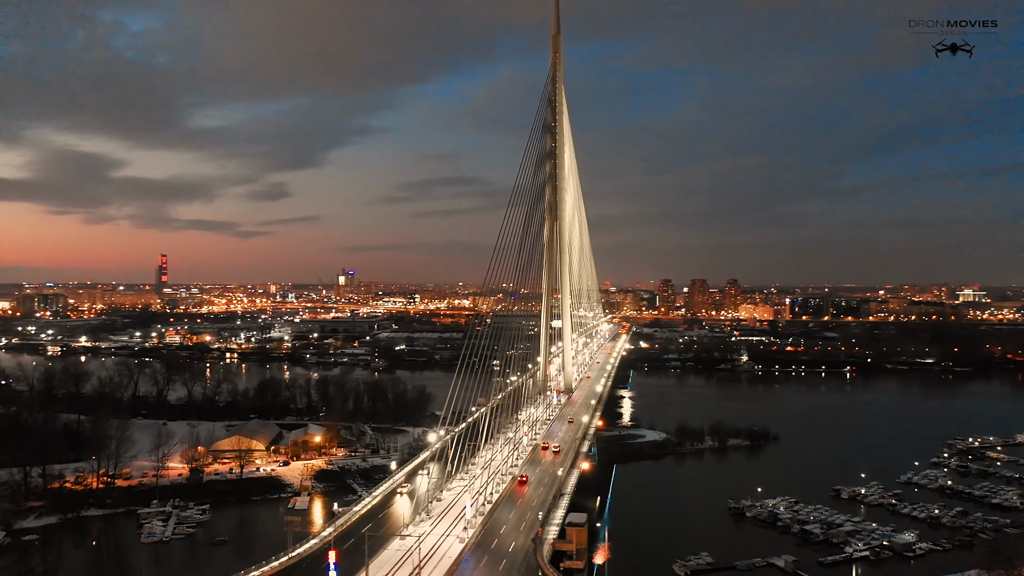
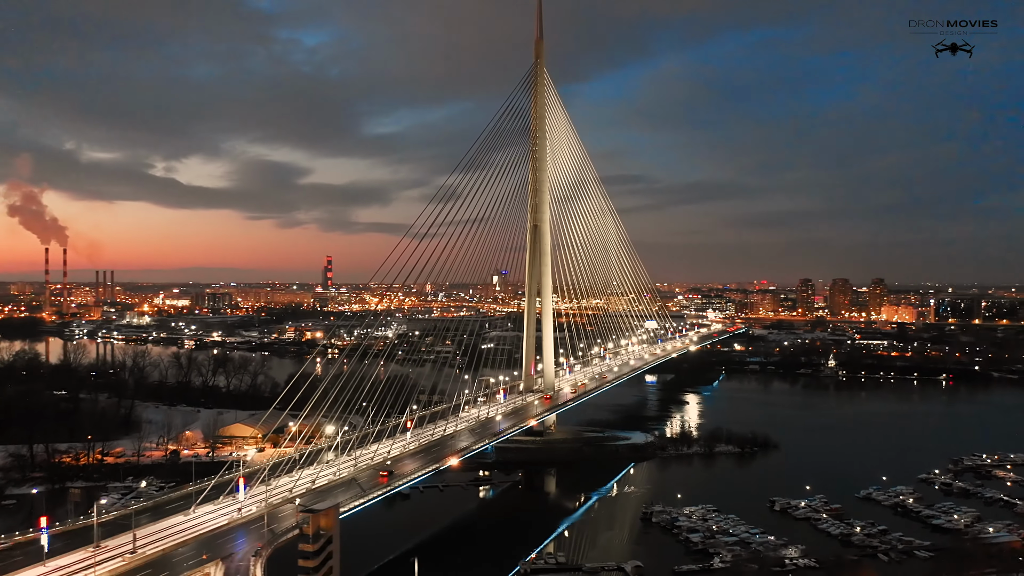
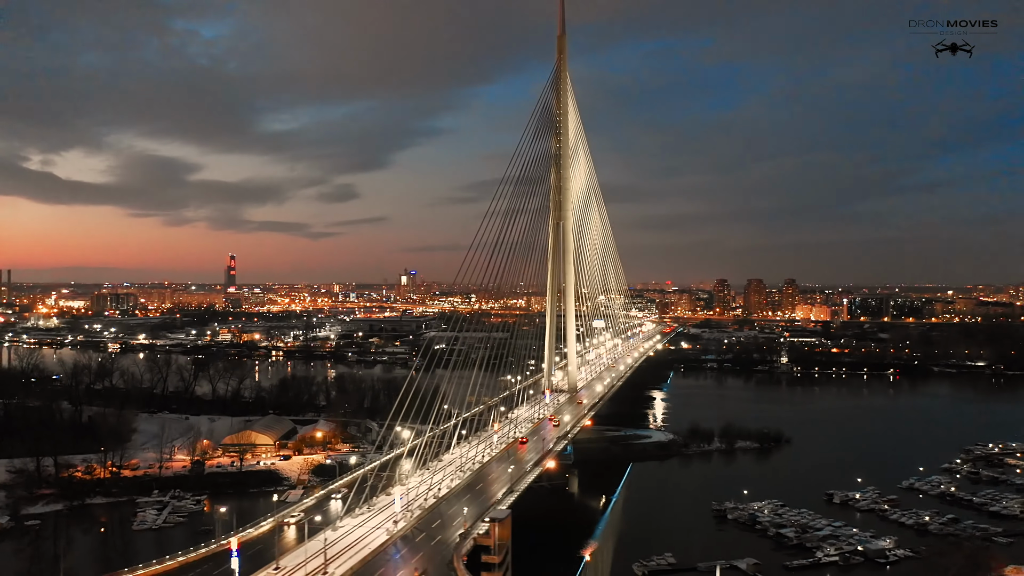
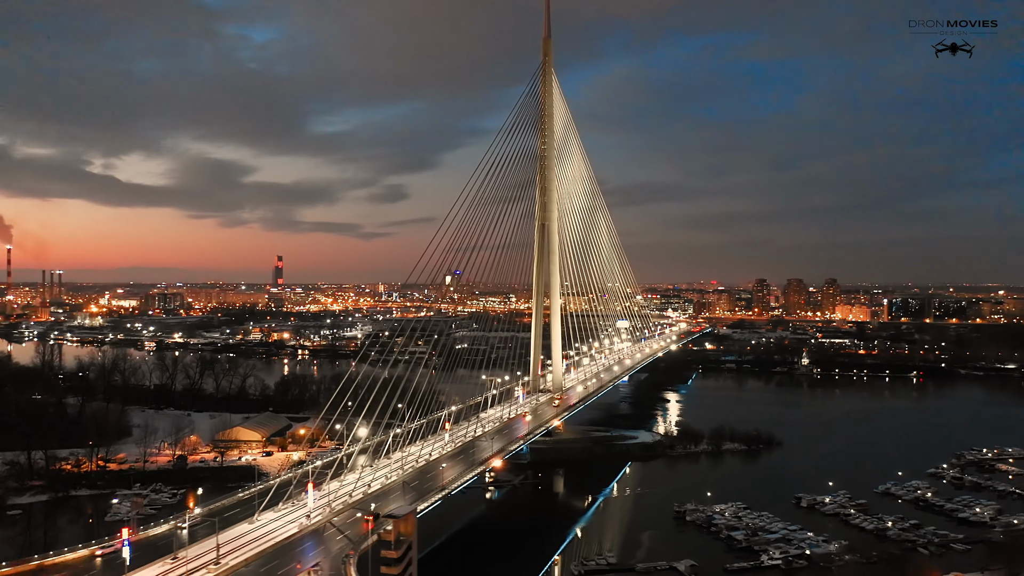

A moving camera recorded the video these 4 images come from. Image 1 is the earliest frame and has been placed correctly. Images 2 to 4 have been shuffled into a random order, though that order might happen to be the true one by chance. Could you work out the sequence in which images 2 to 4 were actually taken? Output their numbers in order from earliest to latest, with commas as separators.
3, 4, 2
